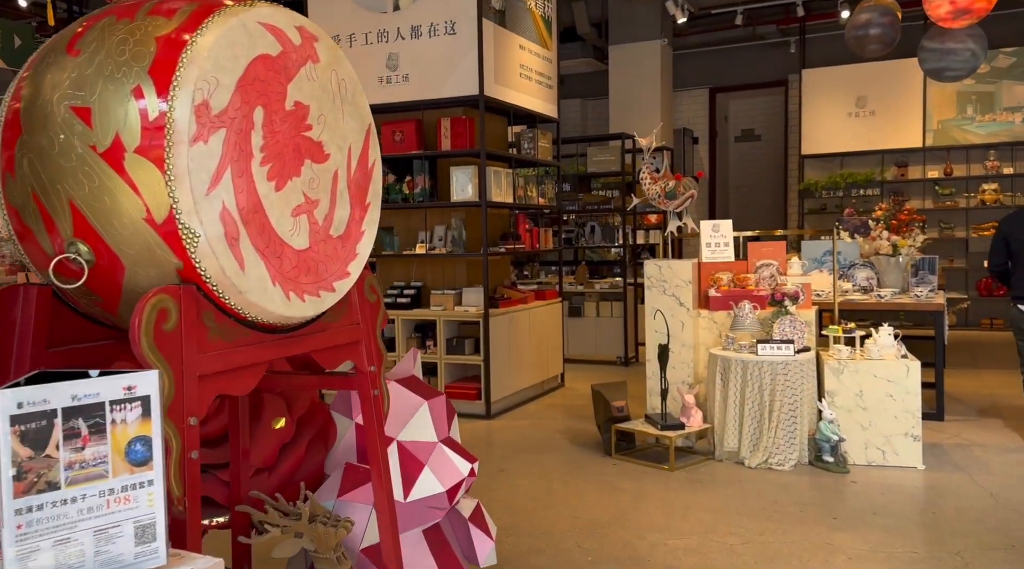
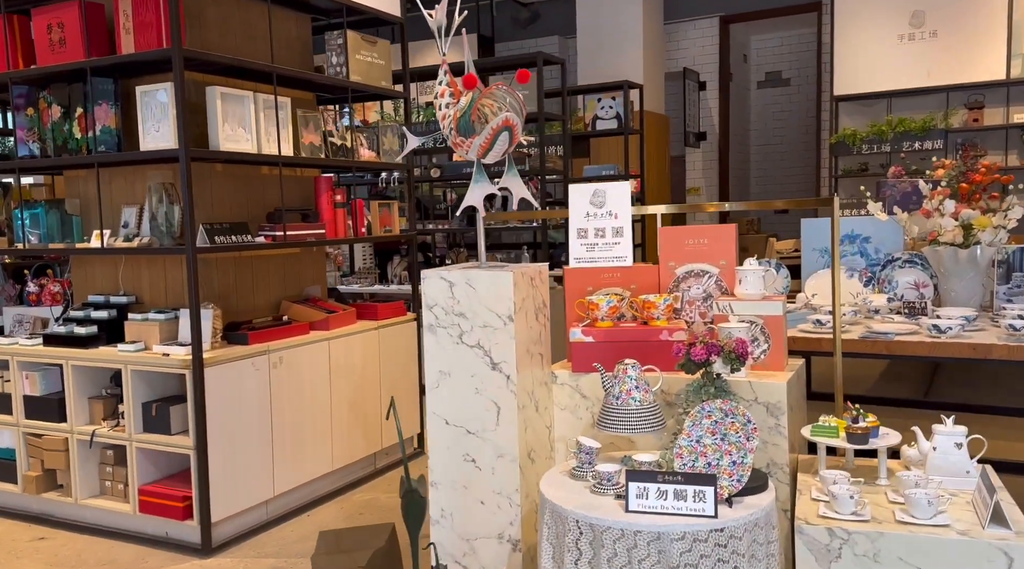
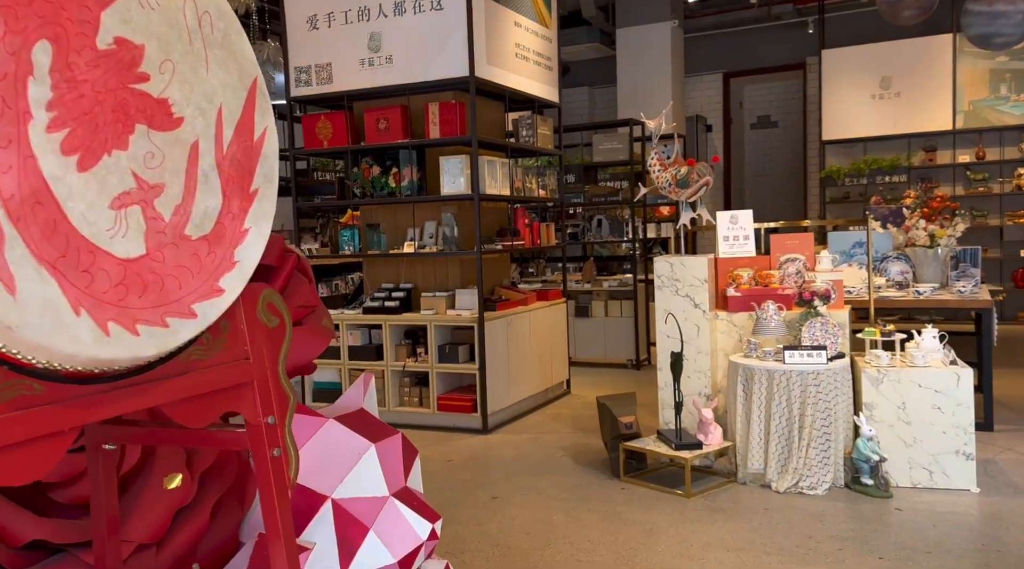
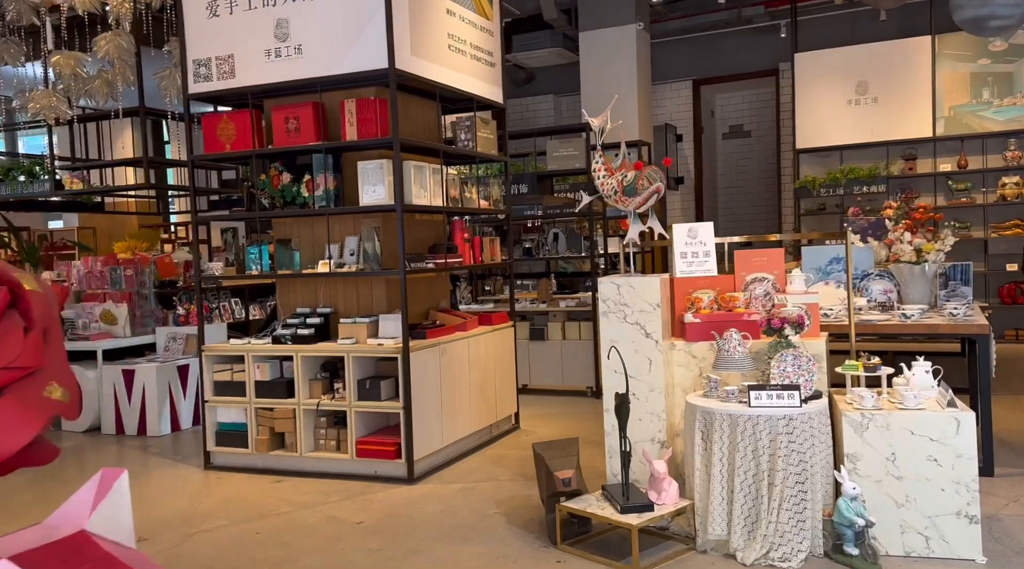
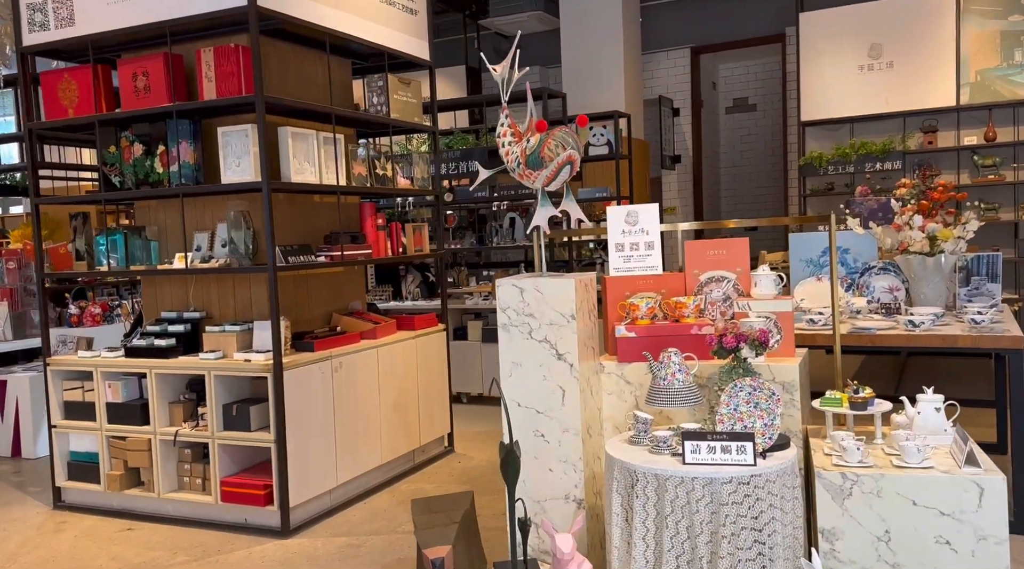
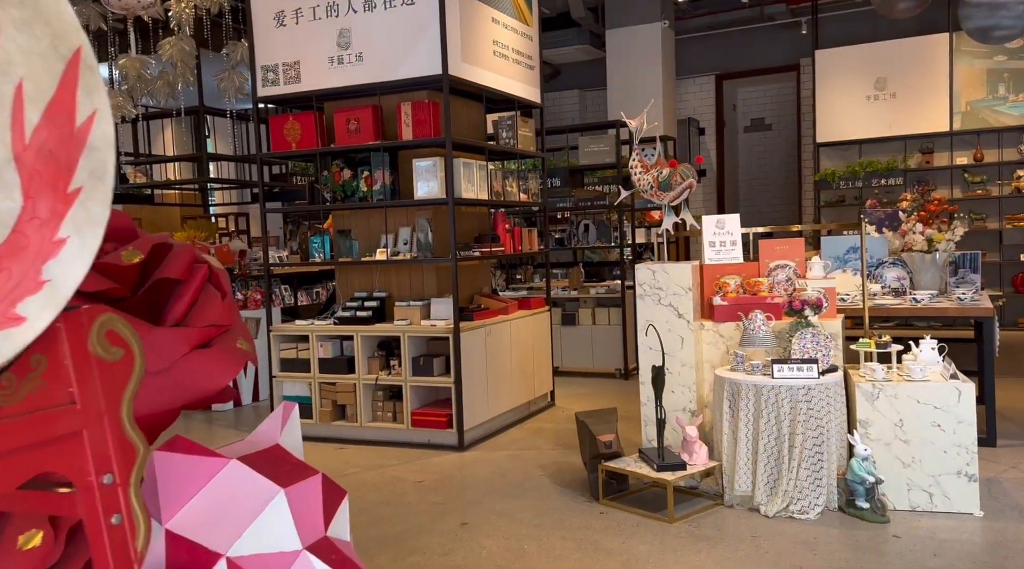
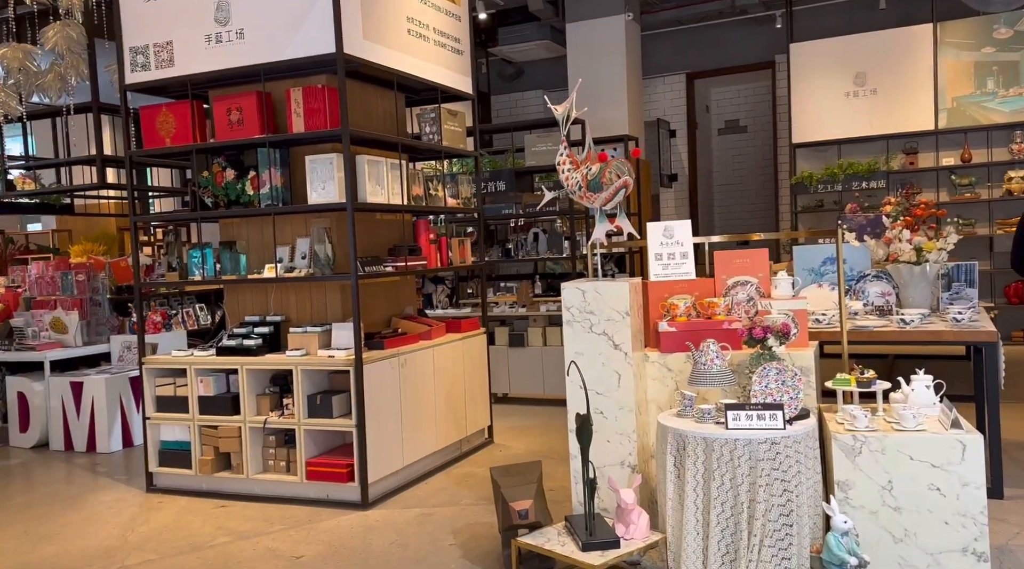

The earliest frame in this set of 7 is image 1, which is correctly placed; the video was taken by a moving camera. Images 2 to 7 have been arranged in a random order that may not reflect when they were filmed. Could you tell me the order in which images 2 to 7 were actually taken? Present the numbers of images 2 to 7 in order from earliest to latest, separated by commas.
3, 6, 4, 7, 5, 2
